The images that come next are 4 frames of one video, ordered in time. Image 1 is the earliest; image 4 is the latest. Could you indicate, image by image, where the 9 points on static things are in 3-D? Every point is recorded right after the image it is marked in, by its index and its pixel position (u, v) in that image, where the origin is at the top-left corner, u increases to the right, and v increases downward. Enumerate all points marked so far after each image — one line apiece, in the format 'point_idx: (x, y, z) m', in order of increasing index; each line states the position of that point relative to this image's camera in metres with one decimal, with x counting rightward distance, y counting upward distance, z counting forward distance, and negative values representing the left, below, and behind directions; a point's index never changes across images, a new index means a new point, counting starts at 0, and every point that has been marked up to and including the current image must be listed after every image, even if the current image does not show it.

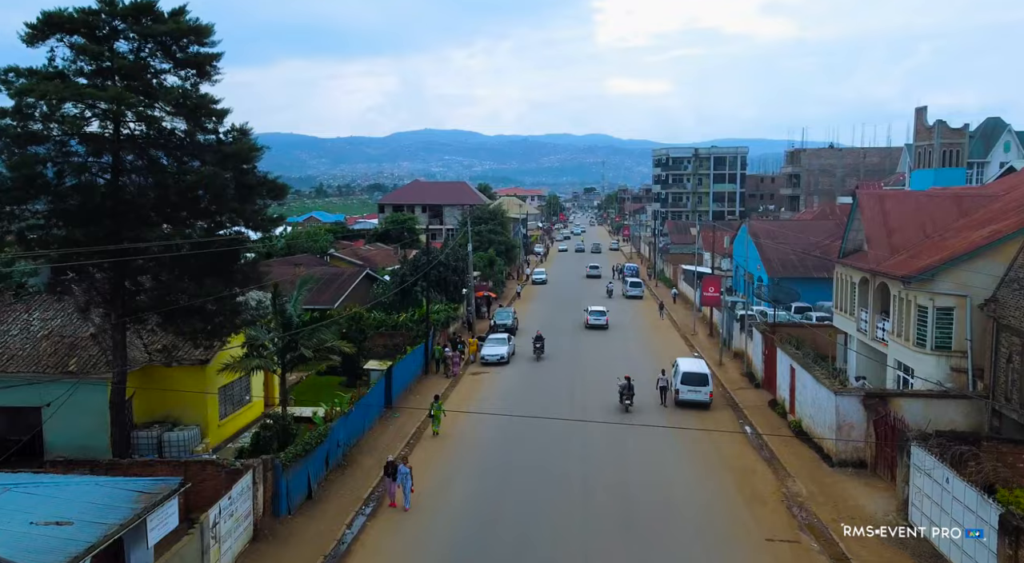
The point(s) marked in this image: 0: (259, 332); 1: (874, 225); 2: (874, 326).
0: (-5.9, -1.2, +17.6) m
1: (+9.4, +1.5, +19.8) m
2: (+9.5, -1.2, +19.9) m
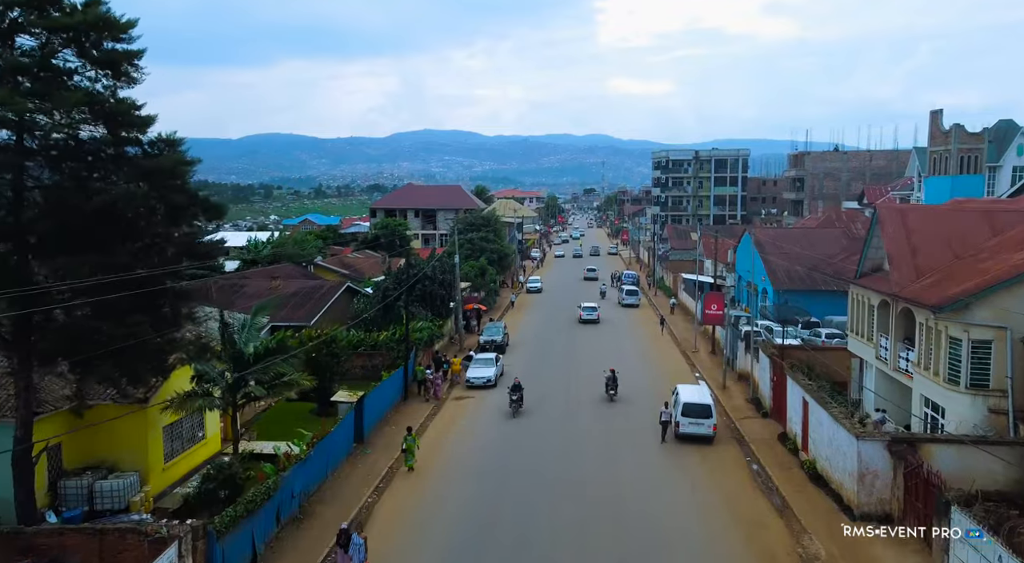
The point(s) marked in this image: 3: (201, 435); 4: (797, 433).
0: (-6.3, -1.8, +15.6) m
1: (+9.0, +0.9, +17.8) m
2: (+9.1, -1.8, +18.0) m
3: (-7.4, -3.7, +18.1) m
4: (+7.3, -3.9, +19.3) m
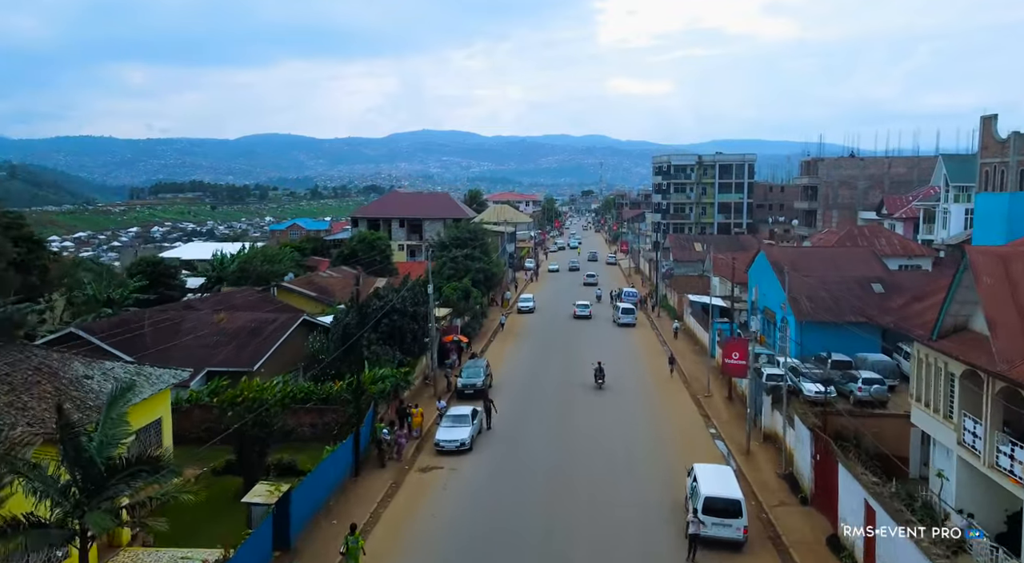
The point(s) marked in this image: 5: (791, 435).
0: (-6.9, -3.0, +11.0) m
1: (+8.4, -0.3, +13.2) m
2: (+8.5, -3.0, +13.4) m
3: (-8.0, -4.9, +13.5) m
4: (+6.7, -5.1, +14.7) m
5: (+7.3, -4.0, +19.8) m
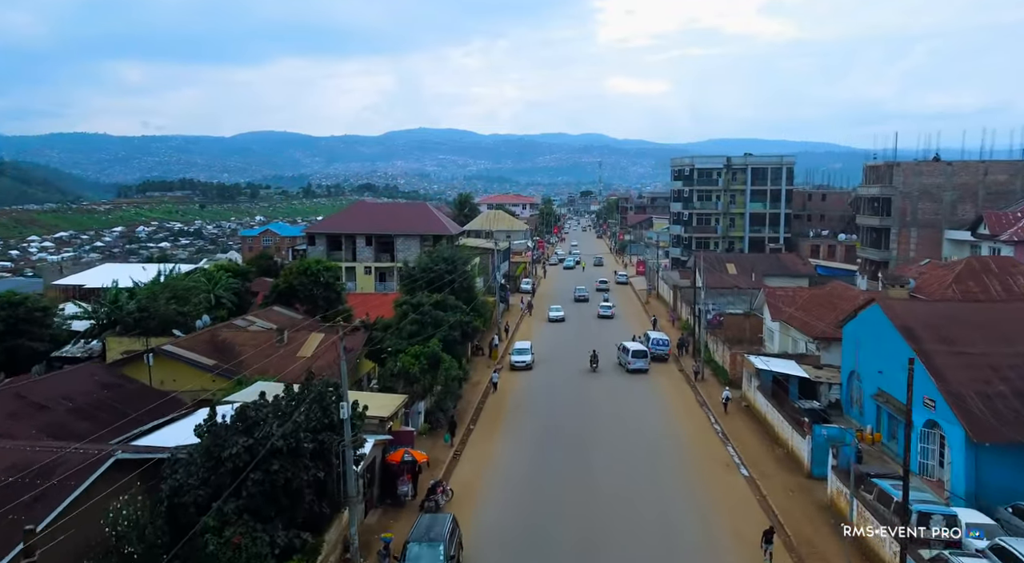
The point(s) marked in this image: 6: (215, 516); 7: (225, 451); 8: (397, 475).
0: (-7.2, -5.2, -1.5) m
1: (+8.2, -2.6, +0.8) m
2: (+8.2, -5.3, +1.0) m
3: (-8.3, -7.1, +1.0) m
4: (+6.4, -7.4, +2.3) m
5: (+7.0, -6.3, +7.3) m
6: (-5.4, -4.2, +13.7) m
7: (-5.4, -3.2, +14.0) m
8: (-3.1, -5.1, +19.5) m
